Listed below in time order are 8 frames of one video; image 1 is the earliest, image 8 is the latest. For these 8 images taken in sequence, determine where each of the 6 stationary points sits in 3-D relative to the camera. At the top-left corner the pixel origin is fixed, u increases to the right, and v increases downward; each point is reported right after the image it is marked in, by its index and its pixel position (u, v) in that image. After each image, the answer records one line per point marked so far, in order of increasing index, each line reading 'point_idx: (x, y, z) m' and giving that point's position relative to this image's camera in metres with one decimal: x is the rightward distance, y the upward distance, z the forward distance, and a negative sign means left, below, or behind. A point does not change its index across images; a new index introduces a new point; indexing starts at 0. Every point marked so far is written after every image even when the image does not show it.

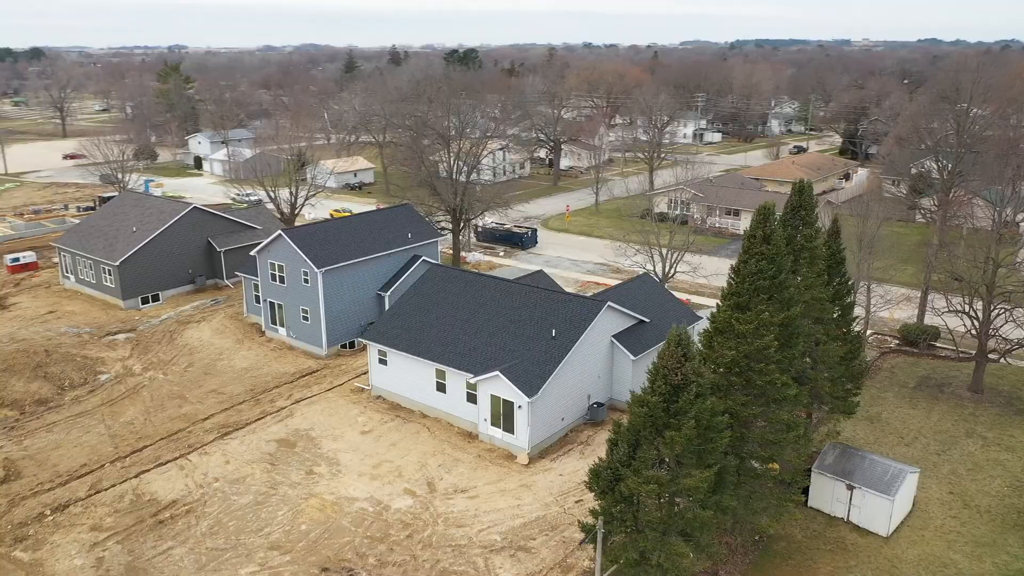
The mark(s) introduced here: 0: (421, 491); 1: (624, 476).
0: (-2.2, -4.9, +19.6) m
1: (+2.1, -3.5, +14.7) m
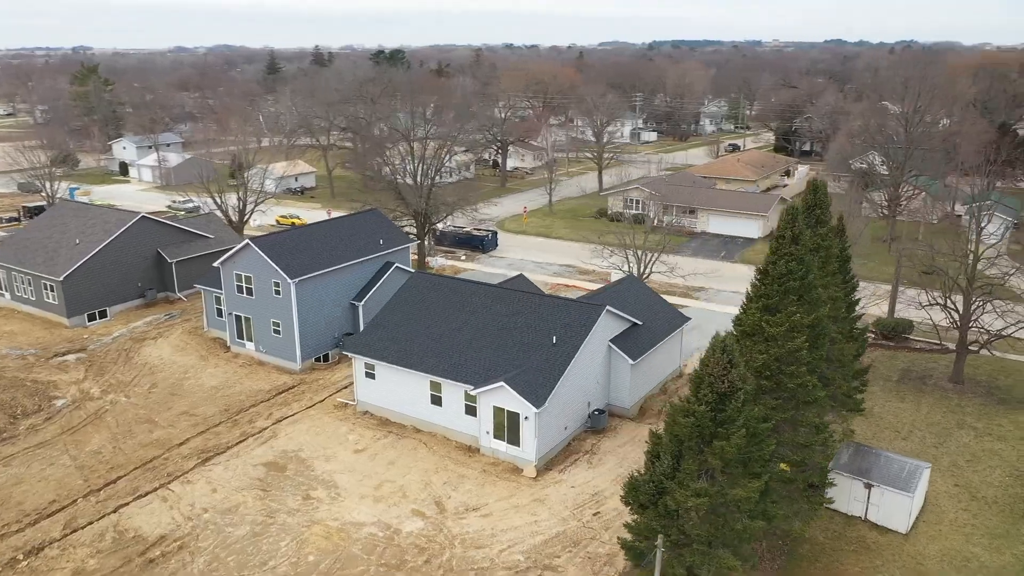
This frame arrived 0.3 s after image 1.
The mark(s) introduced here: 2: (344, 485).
0: (-1.9, -5.2, +18.6) m
1: (+2.8, -3.6, +14.1) m
2: (-4.1, -4.8, +19.7) m
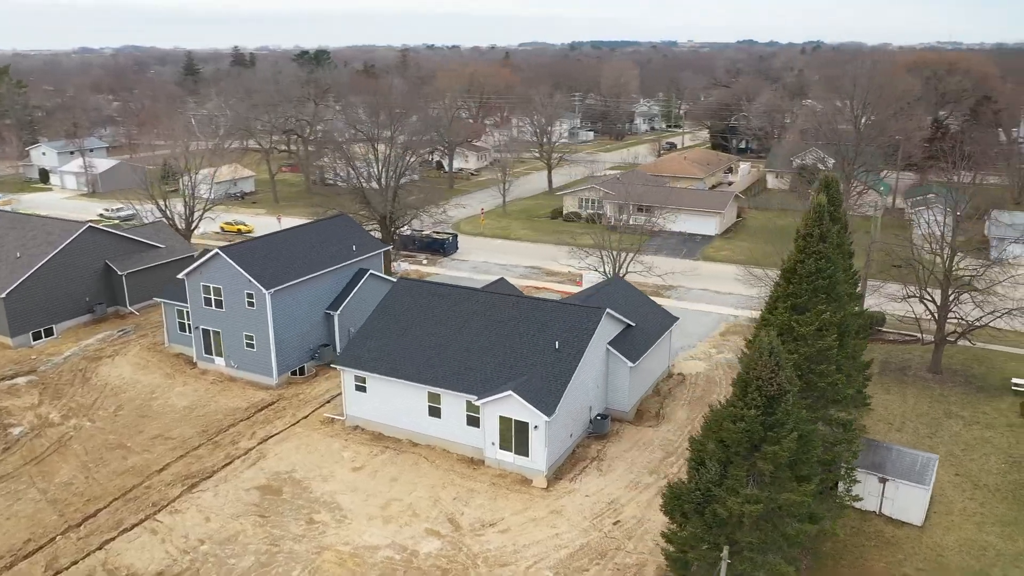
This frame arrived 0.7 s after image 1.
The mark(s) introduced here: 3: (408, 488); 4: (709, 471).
0: (-1.5, -5.3, +17.8) m
1: (+3.6, -3.6, +13.8) m
2: (-3.8, -5.1, +18.7) m
3: (-2.5, -4.8, +19.3) m
4: (+3.5, -3.2, +13.9) m
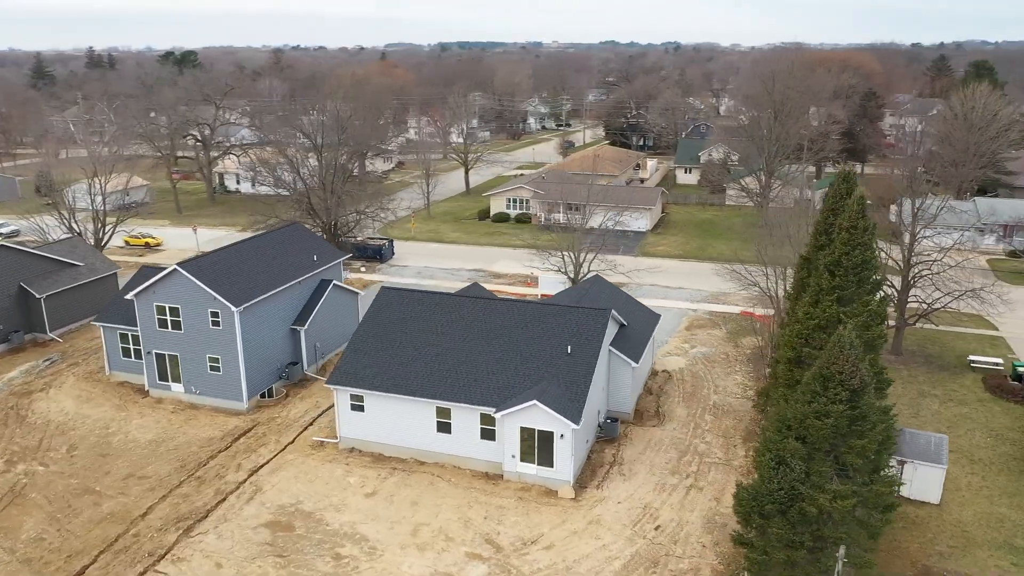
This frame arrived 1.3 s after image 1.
0: (-0.5, -5.5, +16.9) m
1: (+5.0, -3.5, +13.6) m
2: (-3.0, -5.4, +17.4) m
3: (-1.8, -5.0, +18.2) m
4: (+4.8, -3.1, +13.8) m
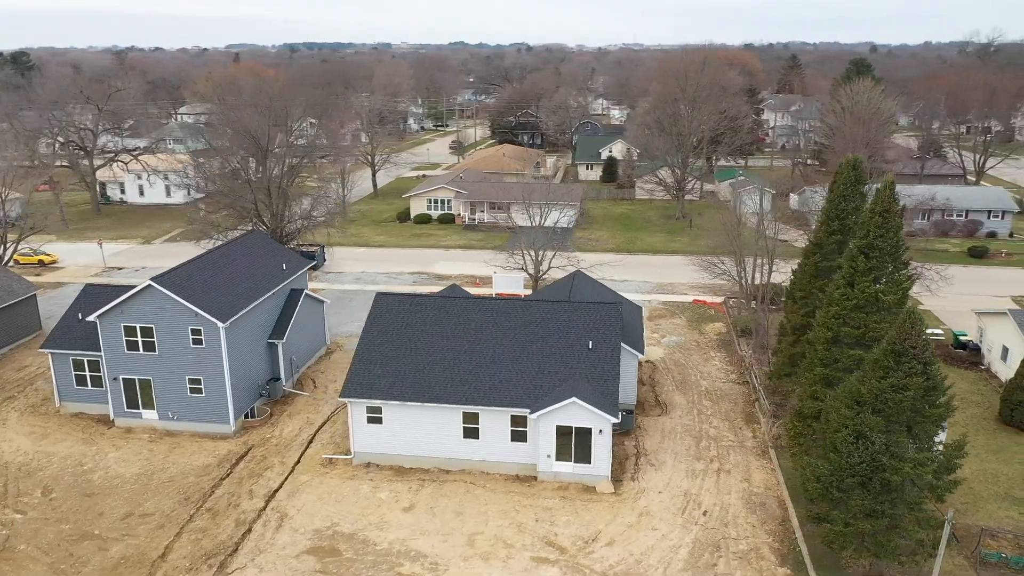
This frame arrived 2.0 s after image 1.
0: (+0.8, -5.5, +16.6) m
1: (+6.7, -3.2, +14.3) m
2: (-1.7, -5.4, +16.7) m
3: (-0.7, -5.1, +17.7) m
4: (+6.5, -2.8, +14.5) m
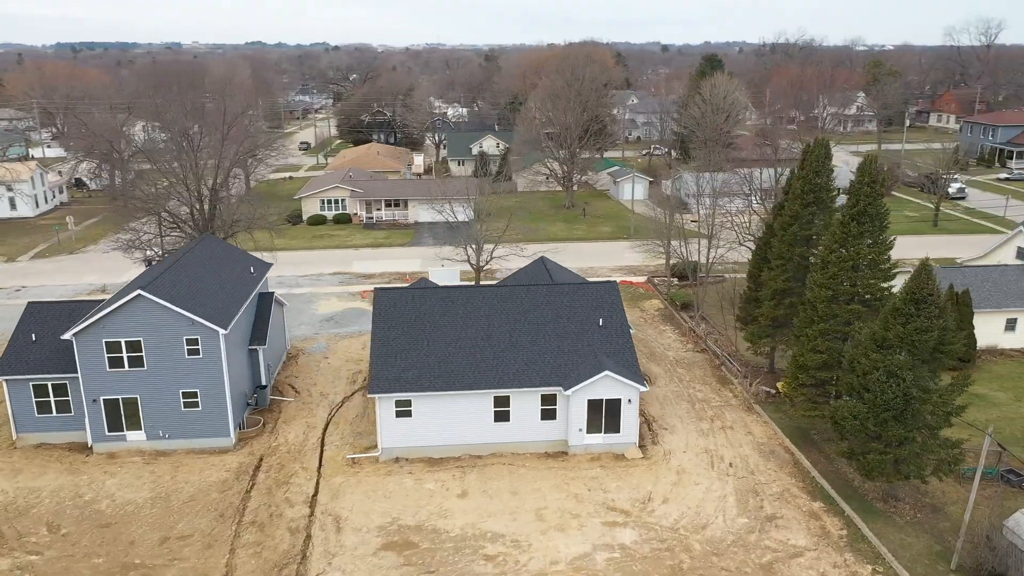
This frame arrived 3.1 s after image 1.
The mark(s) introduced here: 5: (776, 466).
0: (+2.3, -5.0, +17.5) m
1: (+8.4, -2.3, +16.6) m
2: (-0.1, -5.1, +17.0) m
3: (+0.6, -4.7, +18.2) m
4: (+8.1, -1.9, +16.7) m
5: (+6.5, -4.4, +19.8) m
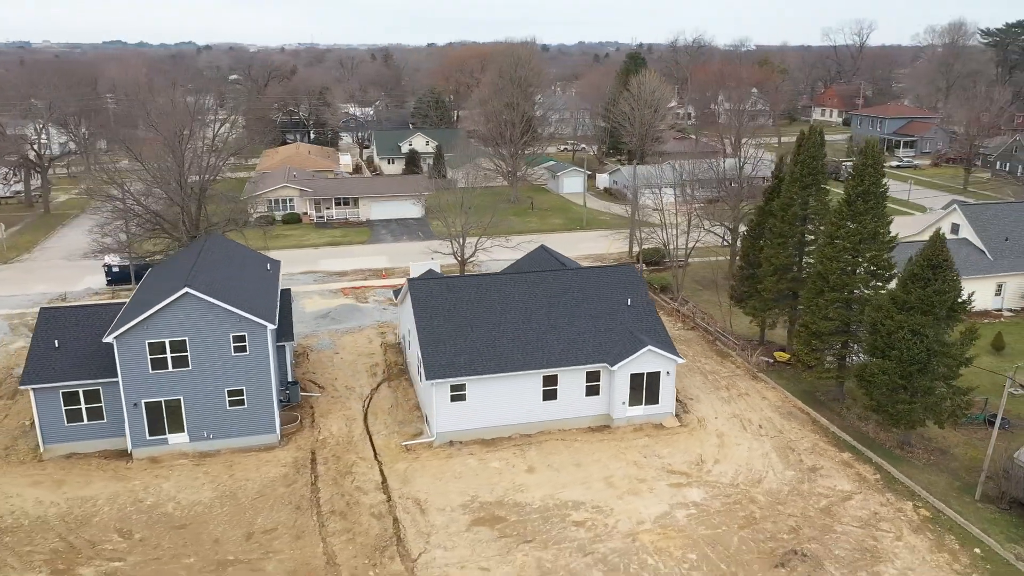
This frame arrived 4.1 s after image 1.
0: (+3.9, -4.5, +18.8) m
1: (+9.9, -1.5, +18.8) m
2: (+1.6, -4.7, +18.0) m
3: (+2.1, -4.2, +19.3) m
4: (+9.6, -1.2, +18.8) m
5: (+7.7, -3.7, +21.6) m
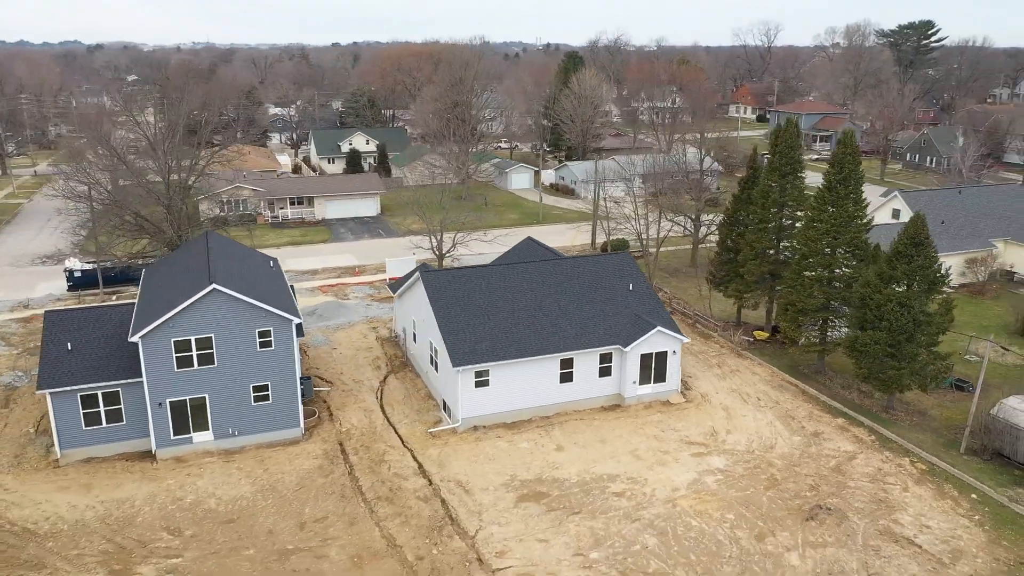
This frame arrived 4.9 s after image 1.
0: (+4.7, -4.0, +20.0) m
1: (+10.5, -0.9, +20.7) m
2: (+2.4, -4.3, +19.0) m
3: (+2.8, -3.8, +20.3) m
4: (+10.2, -0.5, +20.7) m
5: (+8.1, -3.1, +23.3) m
